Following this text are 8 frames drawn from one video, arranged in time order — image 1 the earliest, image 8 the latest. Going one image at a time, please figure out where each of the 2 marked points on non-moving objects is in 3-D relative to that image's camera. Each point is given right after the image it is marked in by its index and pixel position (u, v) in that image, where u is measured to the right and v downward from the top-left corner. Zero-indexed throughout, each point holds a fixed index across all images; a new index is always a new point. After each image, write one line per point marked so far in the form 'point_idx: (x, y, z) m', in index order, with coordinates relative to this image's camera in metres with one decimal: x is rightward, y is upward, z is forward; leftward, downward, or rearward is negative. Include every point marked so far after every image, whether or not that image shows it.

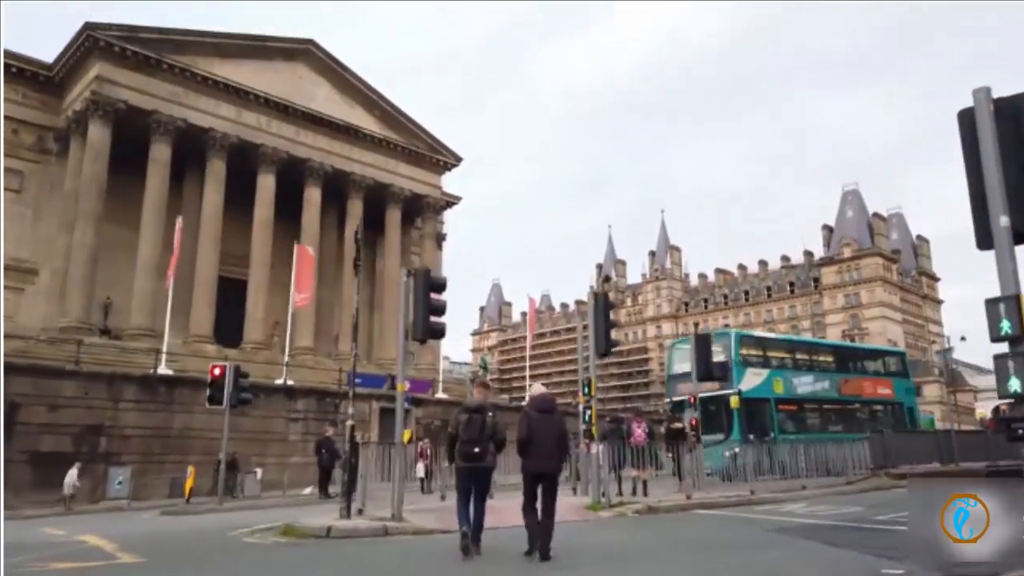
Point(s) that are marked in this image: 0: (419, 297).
0: (-1.3, 0.0, +9.6) m
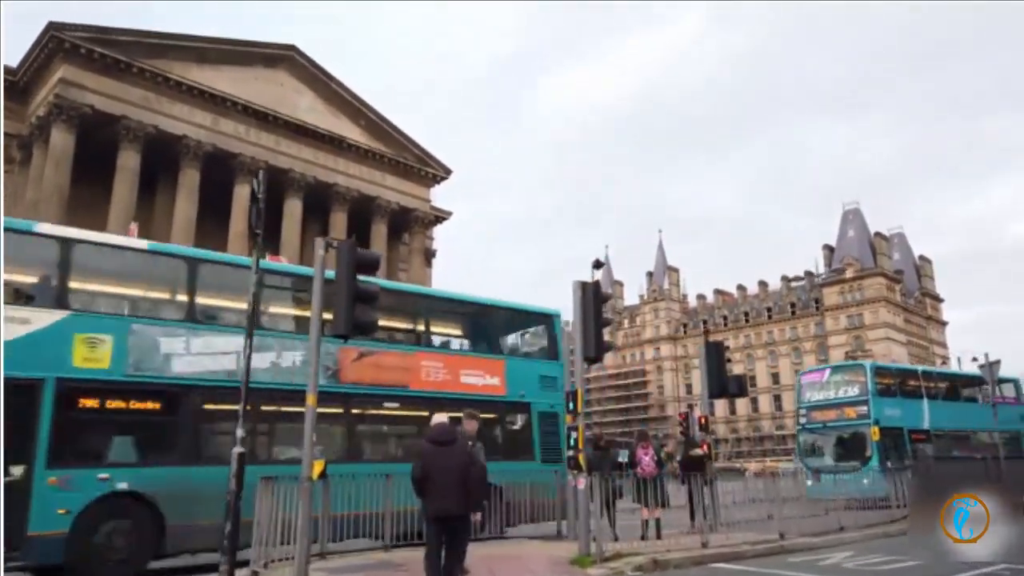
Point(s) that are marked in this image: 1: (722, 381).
0: (-1.7, +0.1, +7.3) m
1: (+3.4, -1.5, +12.0) m
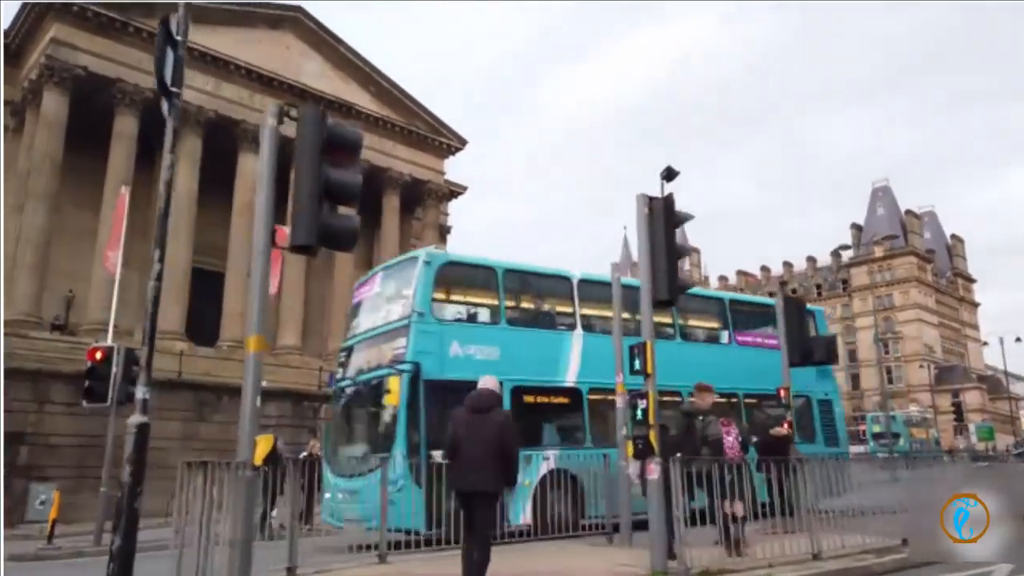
0: (-1.4, +0.8, +5.0) m
1: (+3.8, -0.7, +9.6) m
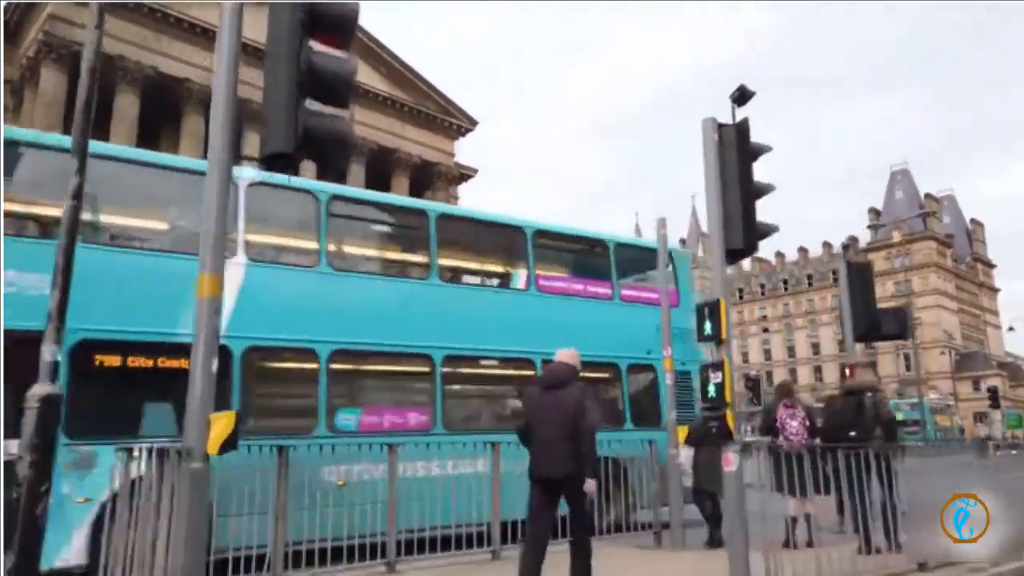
0: (-1.2, +1.1, +3.9) m
1: (+4.1, -0.3, +8.4) m
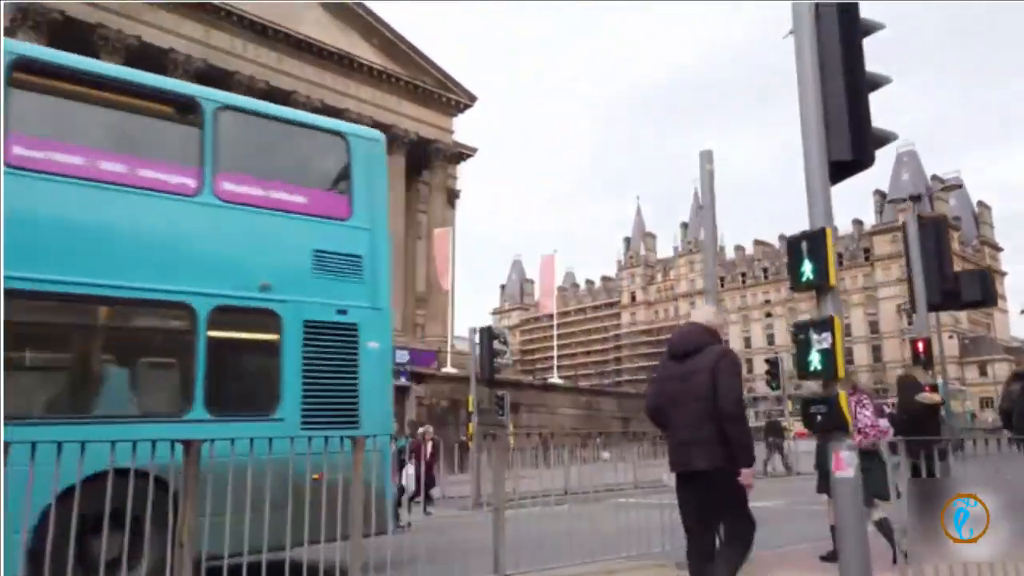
0: (-1.1, +1.4, +2.4) m
1: (+4.1, +0.1, +7.0) m
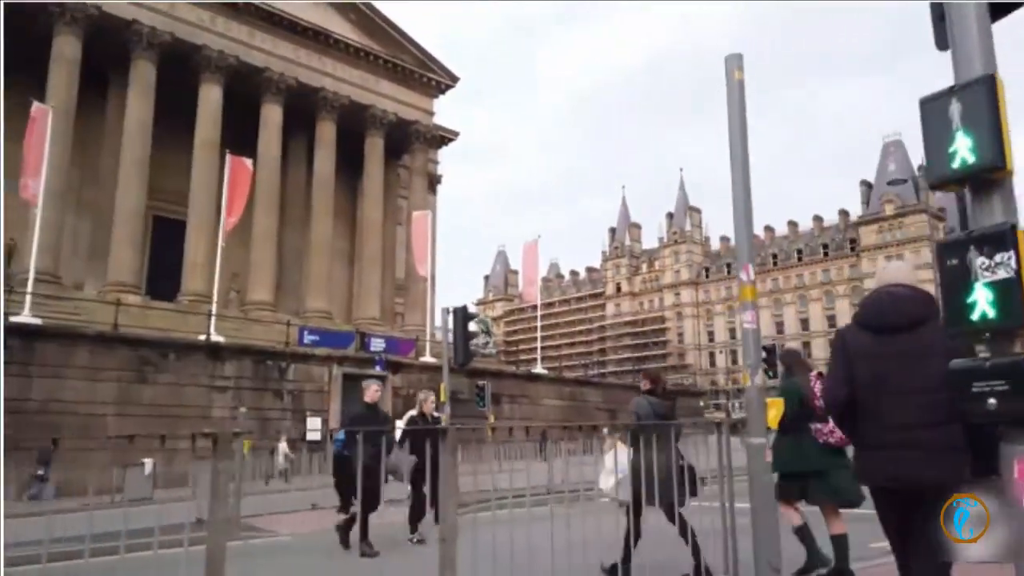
0: (-1.2, +1.7, +1.0) m
1: (+3.9, +0.4, +5.8) m
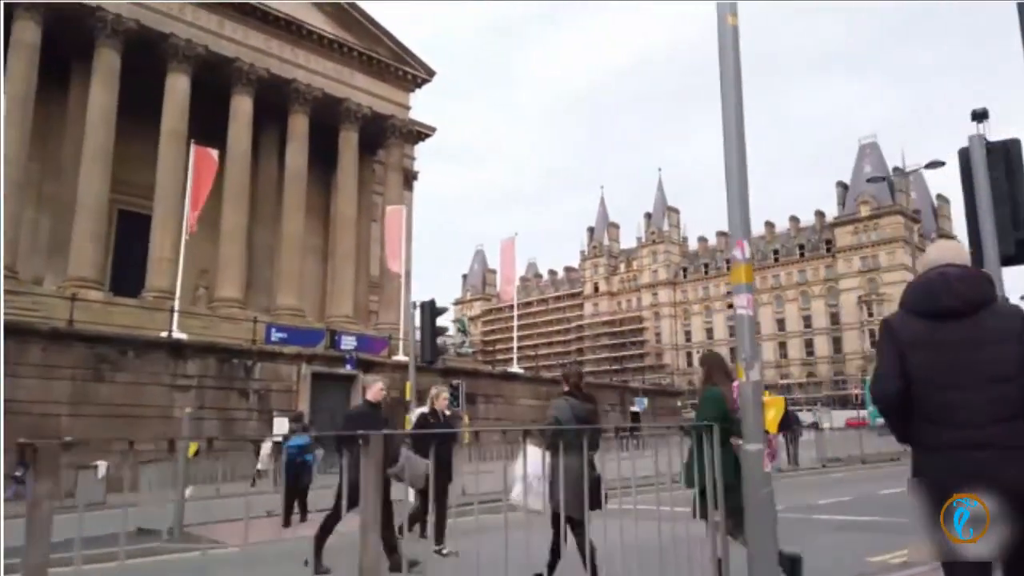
0: (-1.3, +1.8, +0.4) m
1: (+3.6, +0.5, +5.3) m
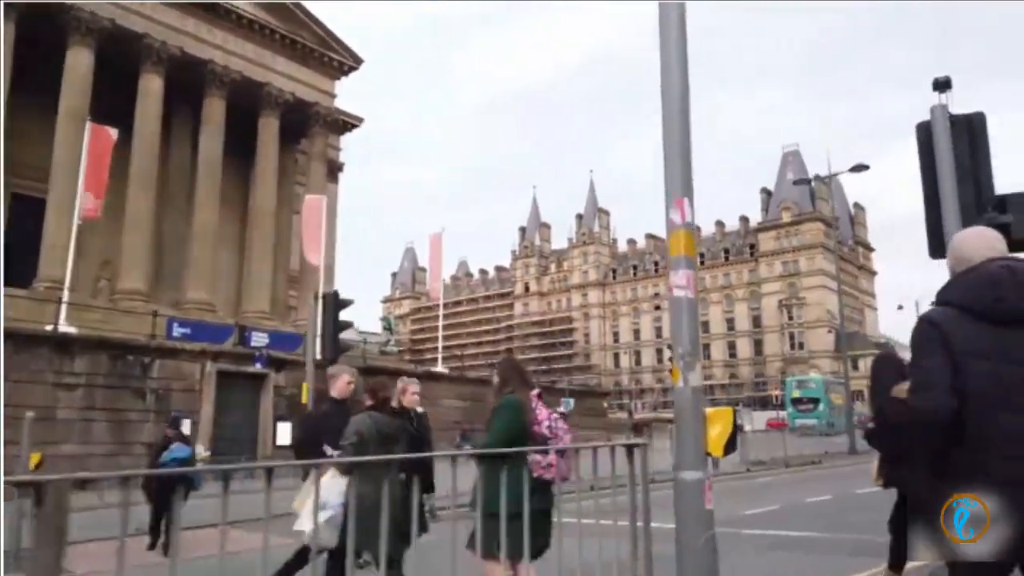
0: (-1.5, +1.9, -0.6) m
1: (+3.0, +0.5, +4.7) m
